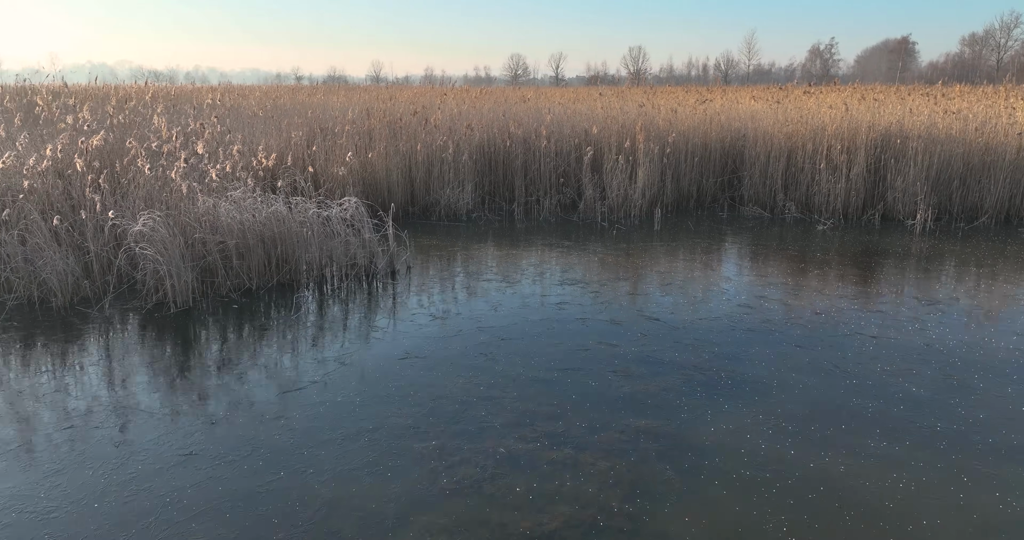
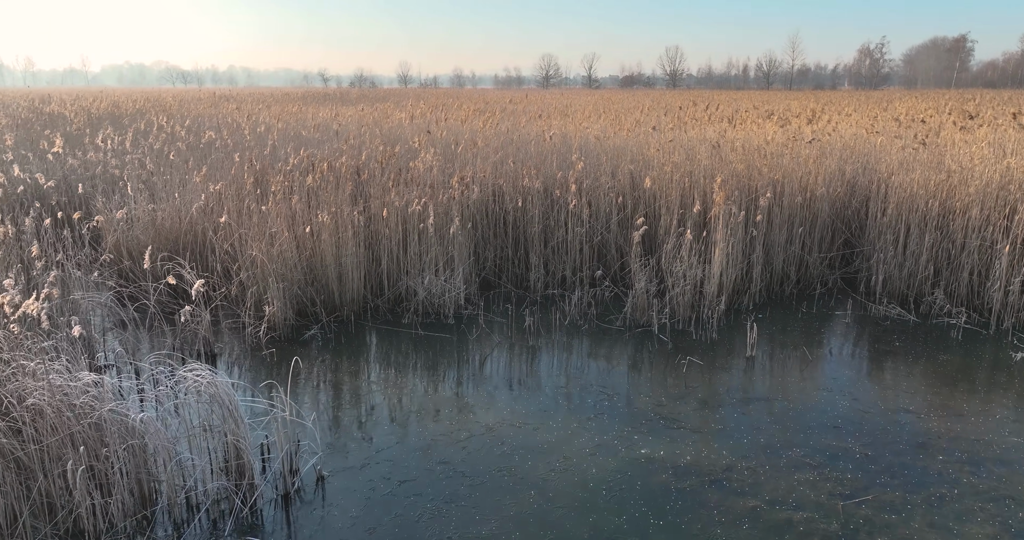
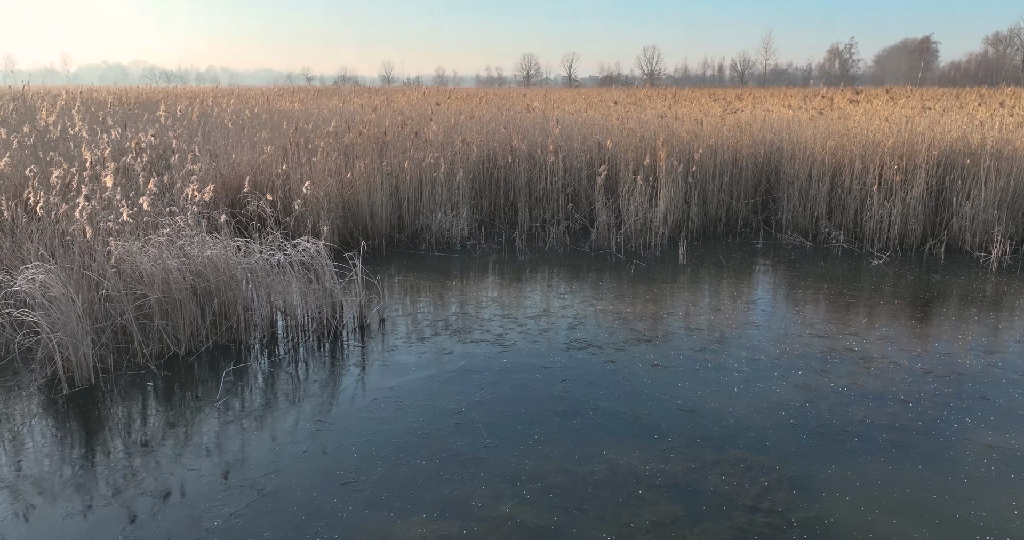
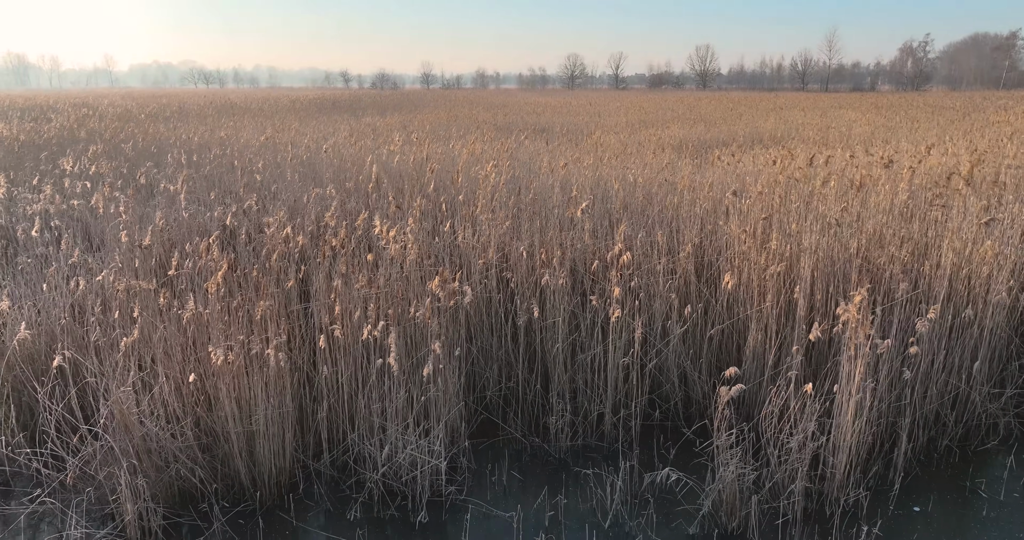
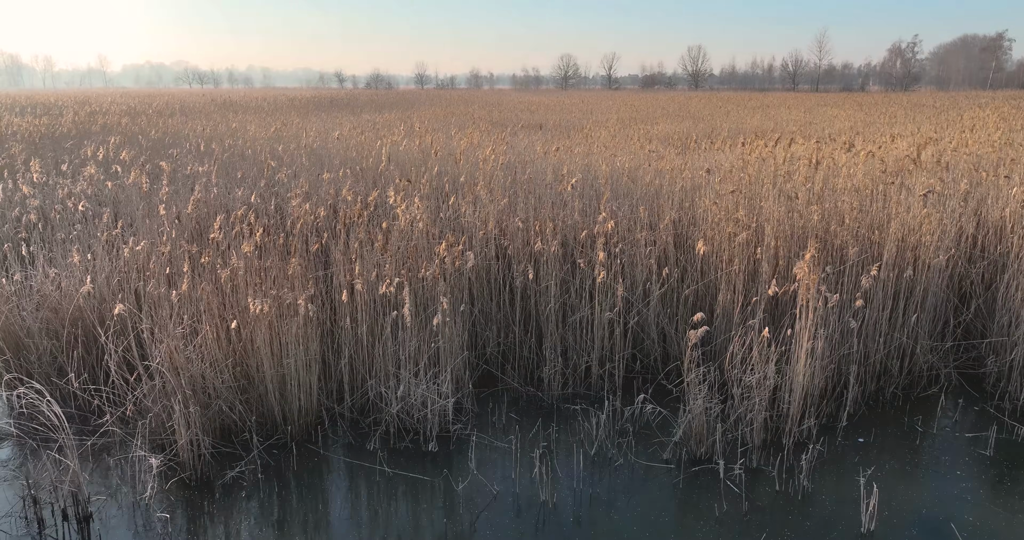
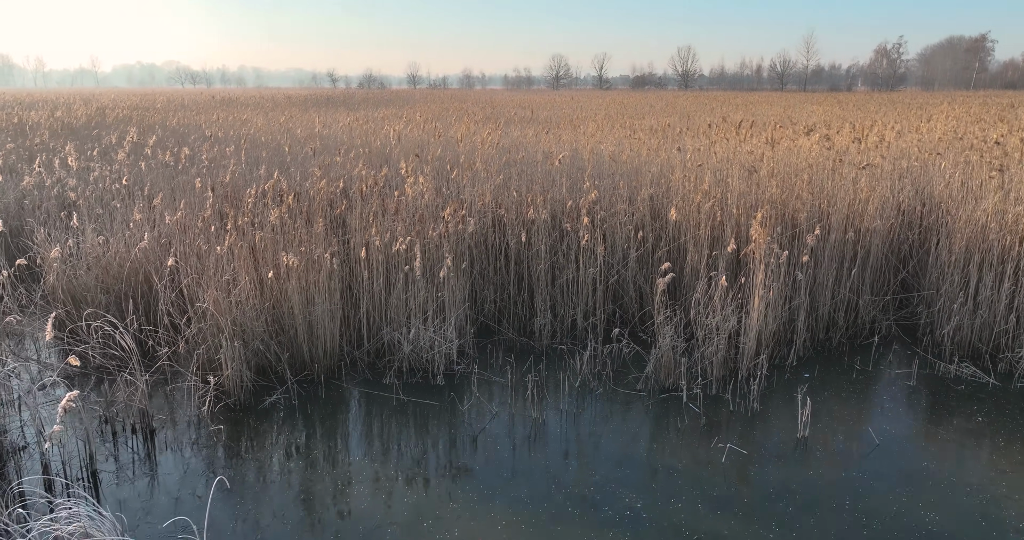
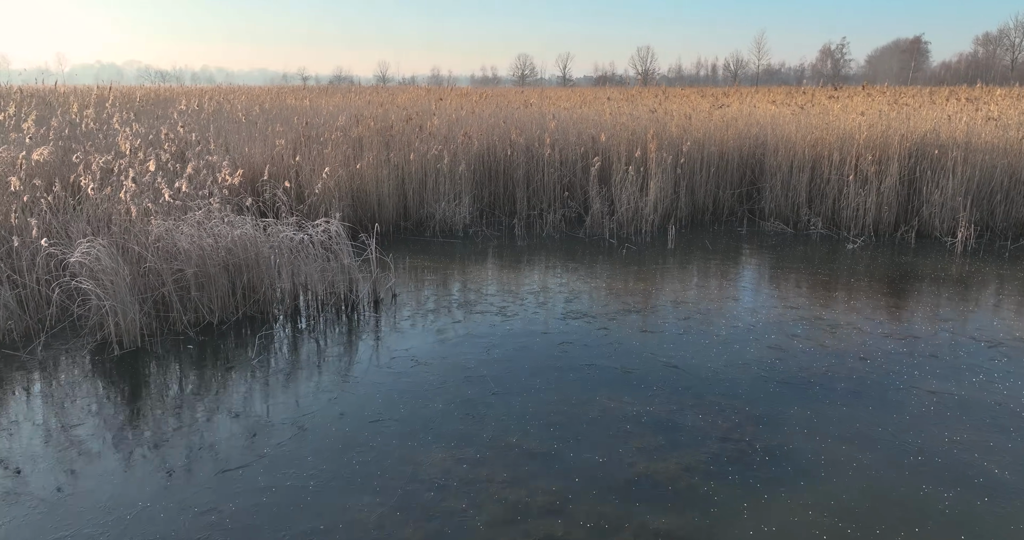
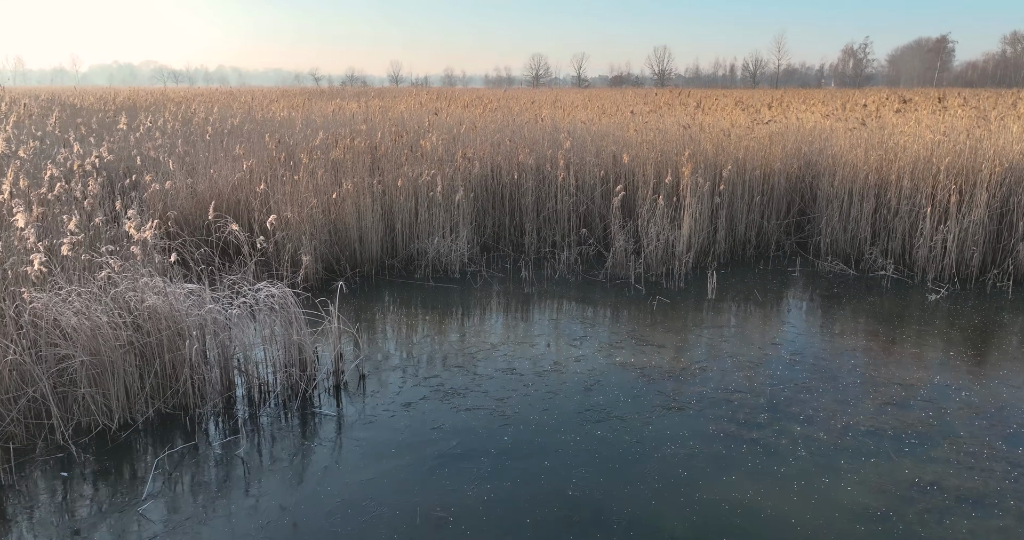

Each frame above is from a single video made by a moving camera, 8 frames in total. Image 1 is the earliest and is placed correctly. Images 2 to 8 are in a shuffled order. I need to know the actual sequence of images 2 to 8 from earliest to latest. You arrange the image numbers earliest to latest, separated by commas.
7, 3, 8, 2, 6, 5, 4
